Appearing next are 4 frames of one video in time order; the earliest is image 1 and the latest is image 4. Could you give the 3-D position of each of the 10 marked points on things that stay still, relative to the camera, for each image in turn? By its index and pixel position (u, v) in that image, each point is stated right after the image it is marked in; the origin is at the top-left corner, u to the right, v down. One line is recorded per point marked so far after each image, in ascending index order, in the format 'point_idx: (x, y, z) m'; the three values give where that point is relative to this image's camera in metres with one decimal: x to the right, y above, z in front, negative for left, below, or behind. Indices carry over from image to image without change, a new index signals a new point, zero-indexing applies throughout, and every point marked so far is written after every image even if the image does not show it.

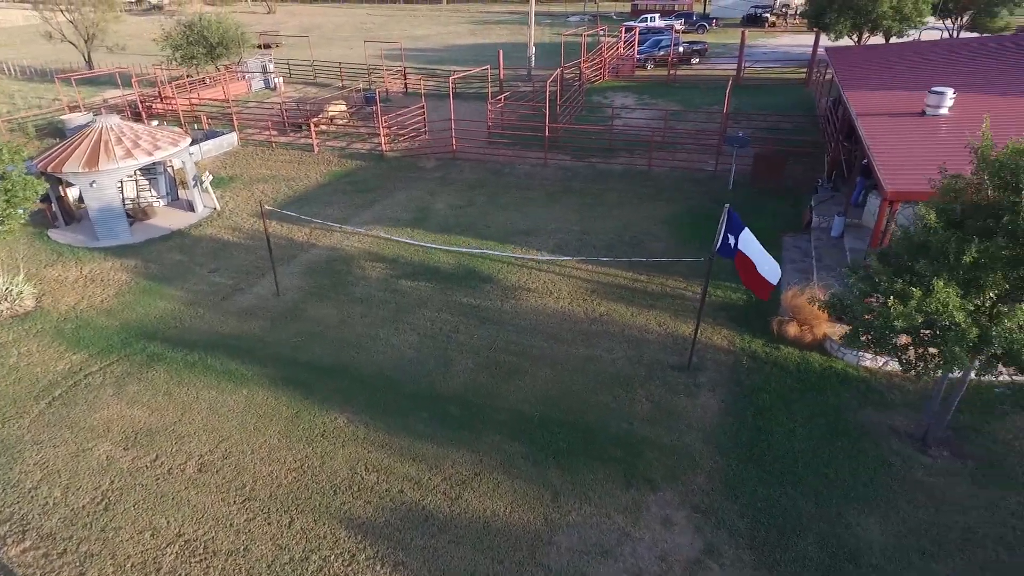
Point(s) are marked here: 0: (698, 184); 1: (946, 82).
0: (+4.9, +2.7, +16.1) m
1: (+10.3, +5.0, +14.6) m
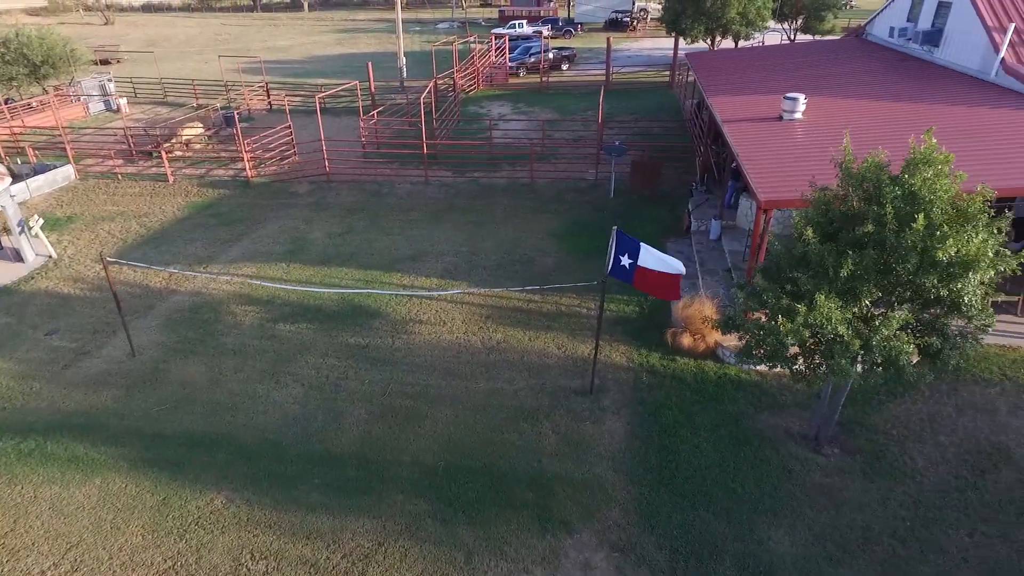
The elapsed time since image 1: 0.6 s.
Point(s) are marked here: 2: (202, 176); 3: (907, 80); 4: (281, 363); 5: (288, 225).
0: (+1.8, +2.5, +16.2) m
1: (+7.2, +5.3, +15.7) m
2: (-9.3, +3.4, +18.3) m
3: (+9.4, +5.0, +14.6) m
4: (-3.7, -1.2, +9.9) m
5: (-5.5, +1.6, +15.1) m
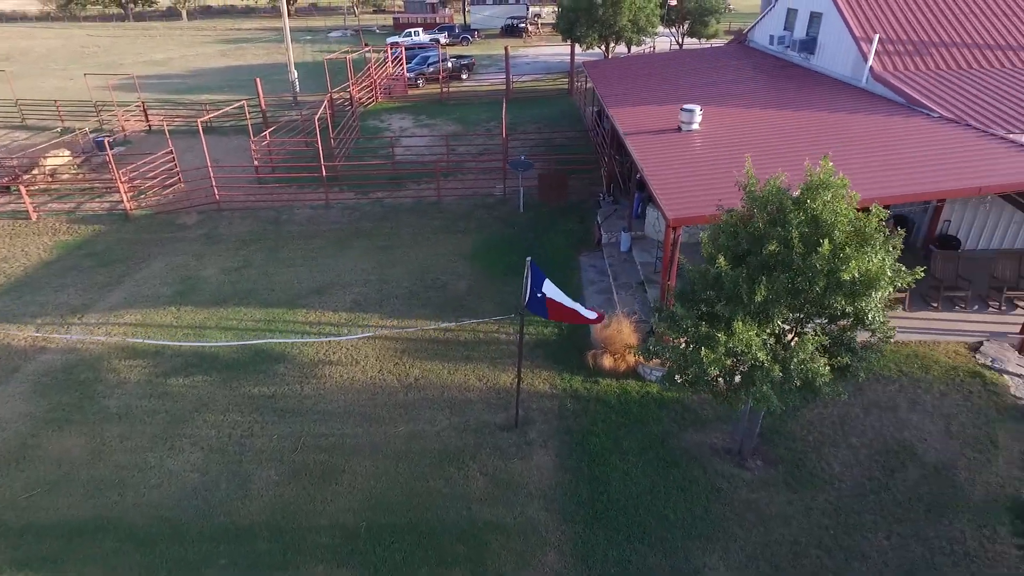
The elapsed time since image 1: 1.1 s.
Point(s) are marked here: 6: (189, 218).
0: (-0.6, +2.0, +15.9) m
1: (+4.6, +5.2, +16.1) m
2: (-11.9, +2.1, +16.5) m
3: (+7.0, +5.1, +15.4) m
4: (-4.9, -2.0, +8.9) m
5: (-7.6, +0.6, +13.8) m
6: (-8.4, +1.8, +16.0) m
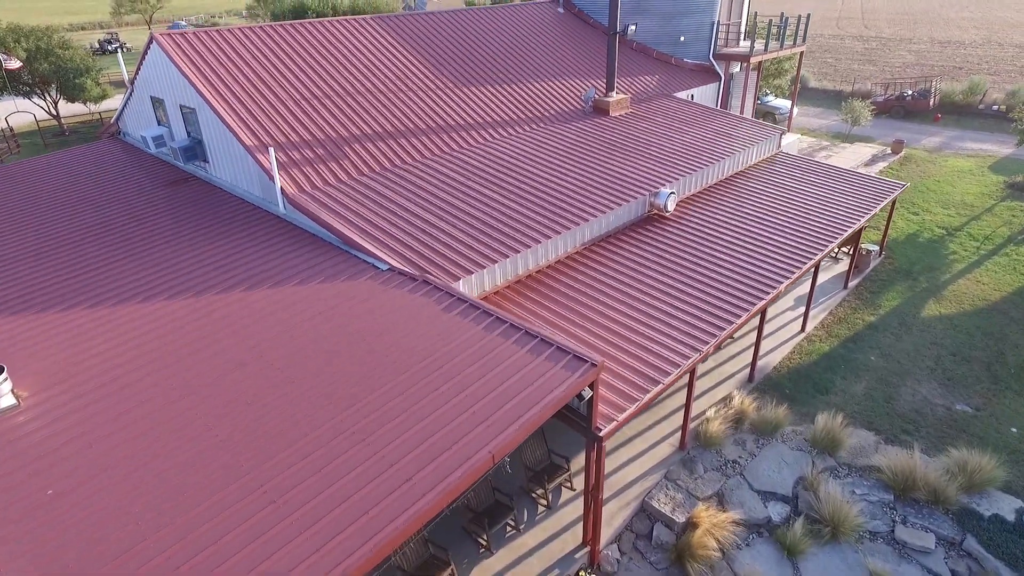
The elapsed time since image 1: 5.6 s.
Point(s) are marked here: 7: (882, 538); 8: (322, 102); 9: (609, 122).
0: (-9.9, -4.4, +6.1) m
1: (-7.6, +0.2, +9.3) m
2: (-18.1, -8.1, -0.8) m
3: (-5.5, +1.1, +10.3) m
4: (-7.0, -8.5, -1.6) m
5: (-12.9, -7.7, +0.1) m
6: (-15.3, -7.1, +1.1) m
7: (+4.7, -3.1, +7.7) m
8: (-3.7, +3.6, +12.0) m
9: (+2.4, +4.0, +14.6) m
